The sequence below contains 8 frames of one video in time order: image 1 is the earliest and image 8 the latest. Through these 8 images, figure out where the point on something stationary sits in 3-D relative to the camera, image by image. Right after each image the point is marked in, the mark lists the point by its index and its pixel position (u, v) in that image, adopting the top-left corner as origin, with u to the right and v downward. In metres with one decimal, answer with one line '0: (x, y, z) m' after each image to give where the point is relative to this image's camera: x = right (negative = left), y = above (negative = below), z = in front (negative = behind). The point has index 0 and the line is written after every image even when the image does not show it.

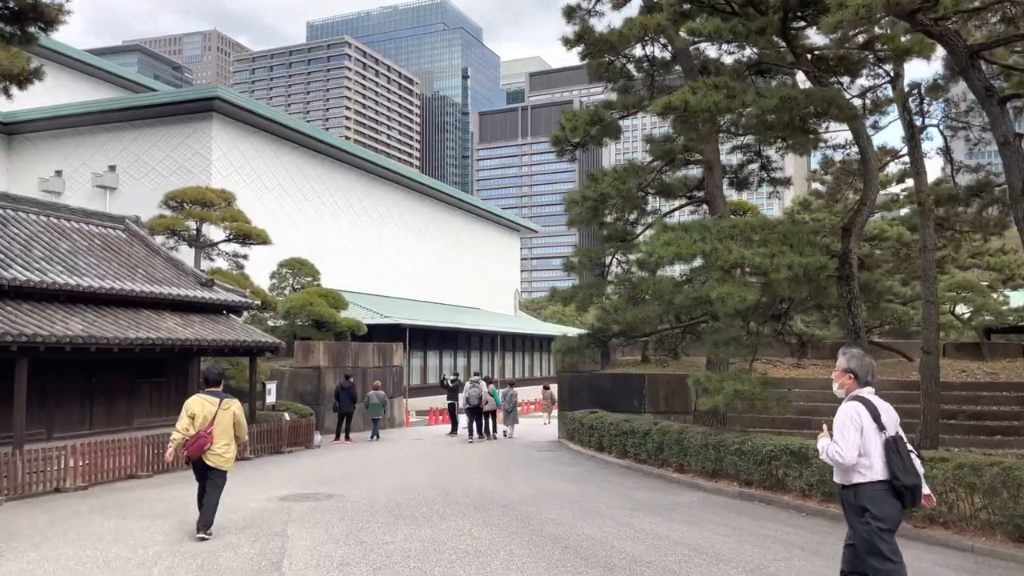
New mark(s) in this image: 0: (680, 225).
0: (+2.2, +0.8, +9.7) m
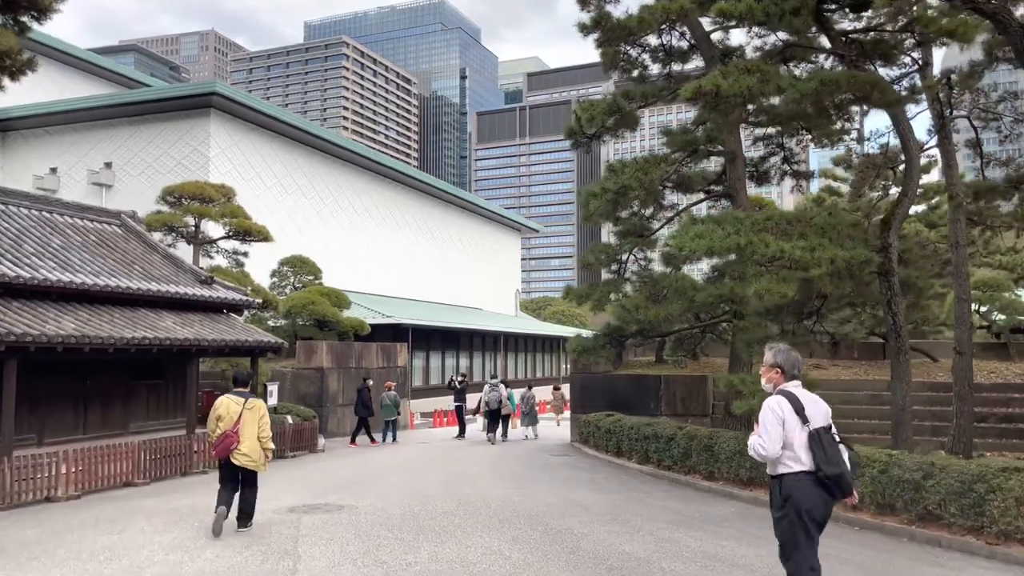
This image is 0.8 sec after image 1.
0: (+2.4, +0.9, +9.2) m
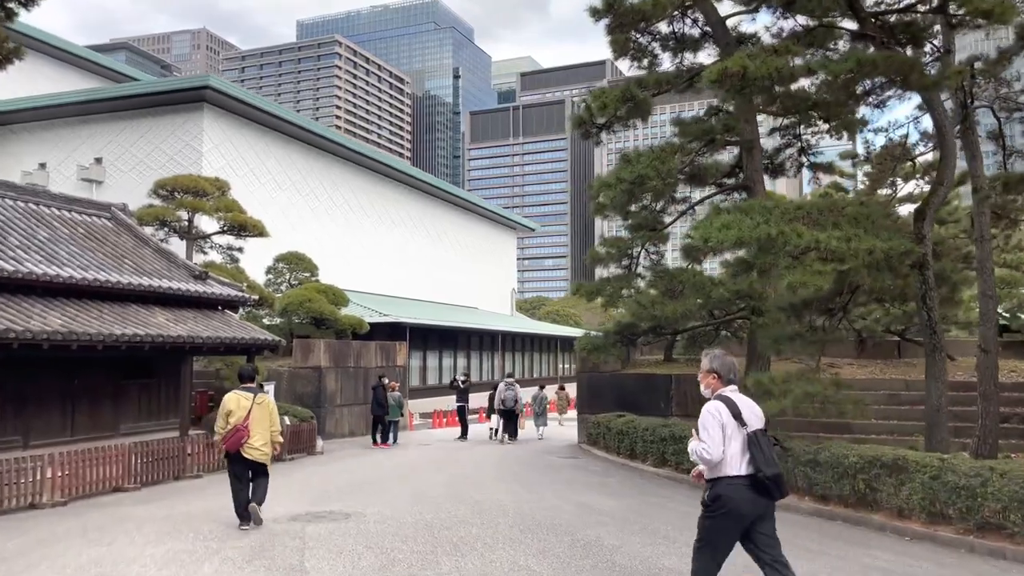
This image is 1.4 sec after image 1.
0: (+2.6, +0.9, +8.7) m
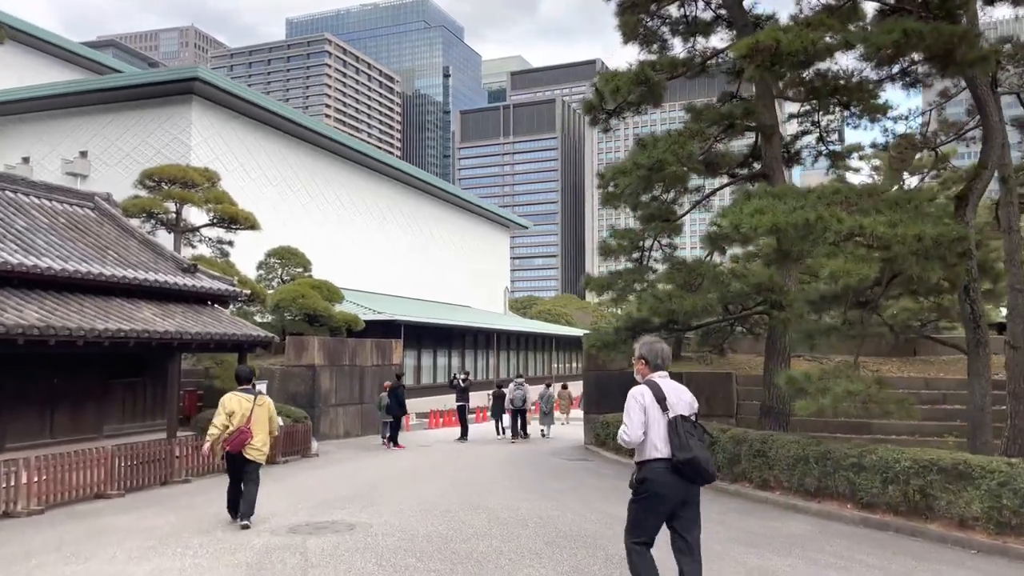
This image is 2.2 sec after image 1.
0: (+2.8, +1.0, +8.1) m
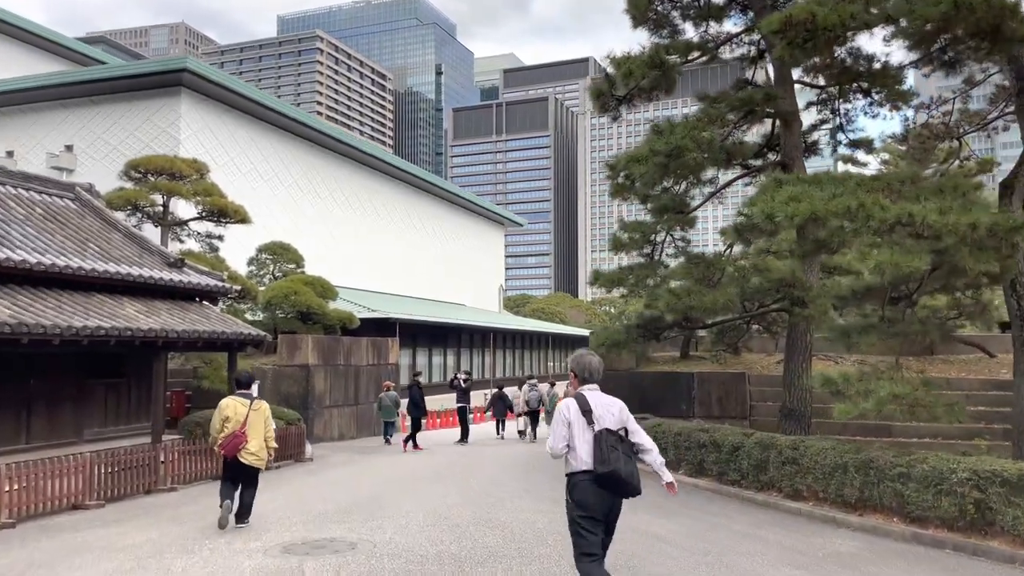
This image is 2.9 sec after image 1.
0: (+2.9, +1.1, +7.5) m
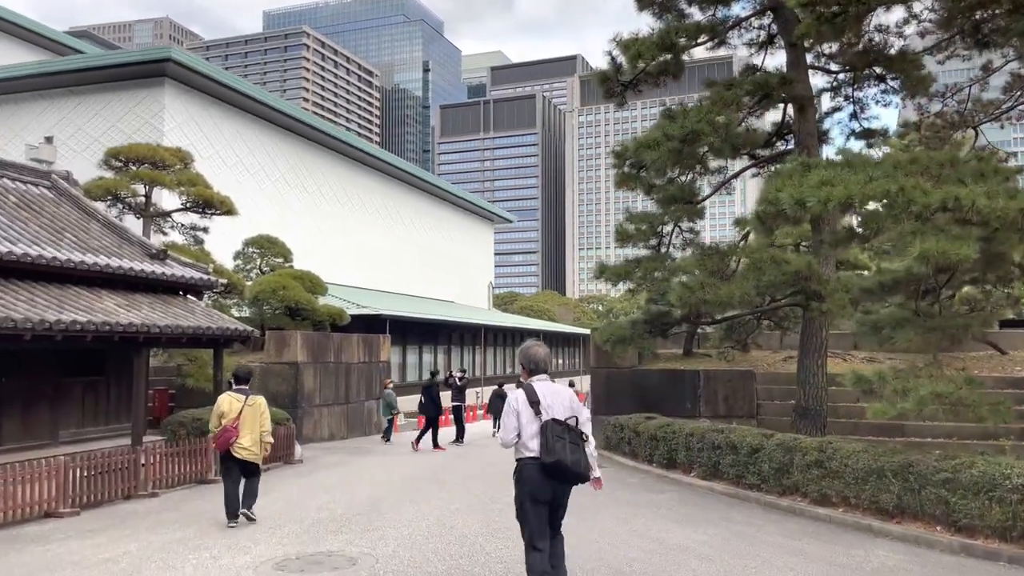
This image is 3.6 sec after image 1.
0: (+3.0, +1.2, +7.0) m
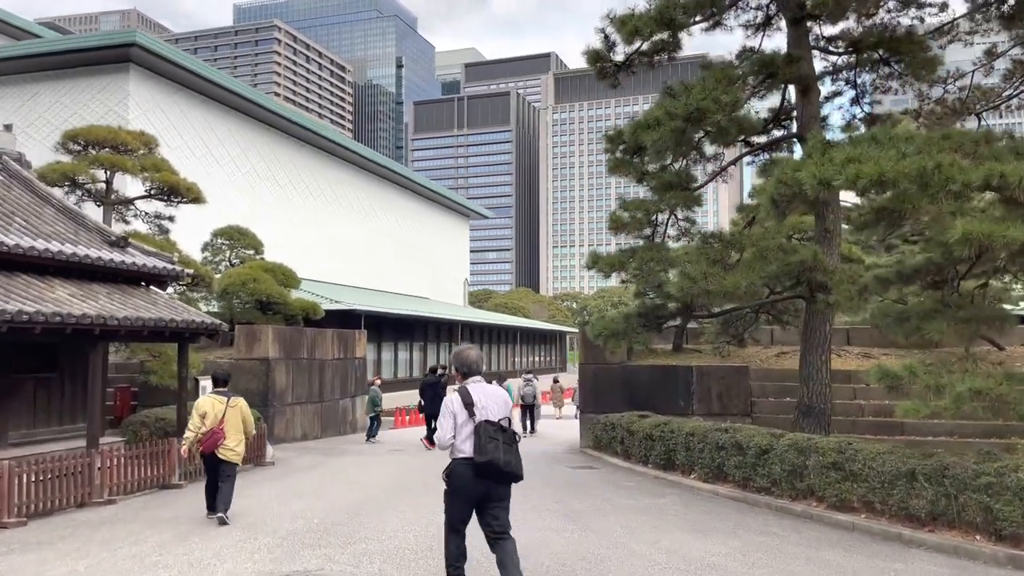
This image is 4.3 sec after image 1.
0: (+3.0, +1.3, +6.4) m
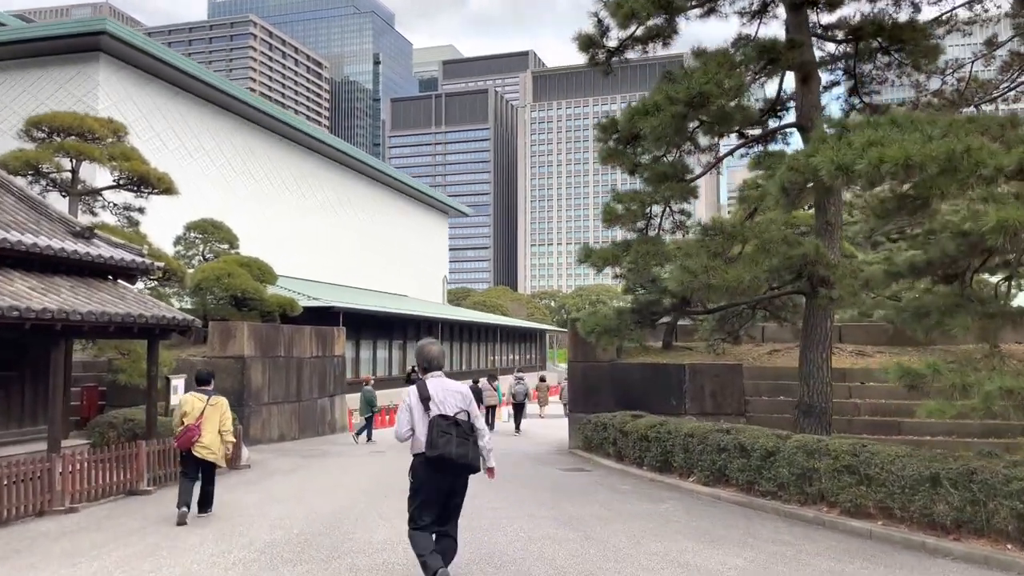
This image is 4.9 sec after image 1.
0: (+2.9, +1.3, +6.1) m
